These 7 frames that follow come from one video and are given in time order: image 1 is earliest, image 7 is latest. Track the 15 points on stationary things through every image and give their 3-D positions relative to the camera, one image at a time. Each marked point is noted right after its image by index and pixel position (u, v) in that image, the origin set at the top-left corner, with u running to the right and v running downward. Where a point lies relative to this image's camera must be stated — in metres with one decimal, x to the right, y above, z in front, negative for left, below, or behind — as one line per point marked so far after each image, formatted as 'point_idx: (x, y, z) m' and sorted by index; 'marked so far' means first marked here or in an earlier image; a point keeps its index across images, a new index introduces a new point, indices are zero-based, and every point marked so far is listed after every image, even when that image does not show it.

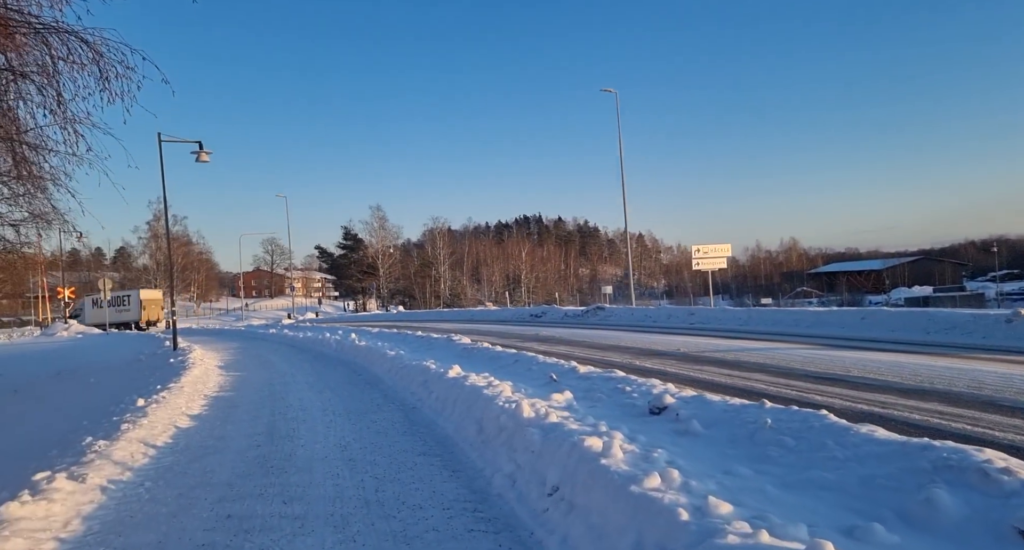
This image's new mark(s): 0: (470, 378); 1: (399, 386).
0: (-0.6, -1.5, +10.0) m
1: (-2.0, -1.9, +12.2) m
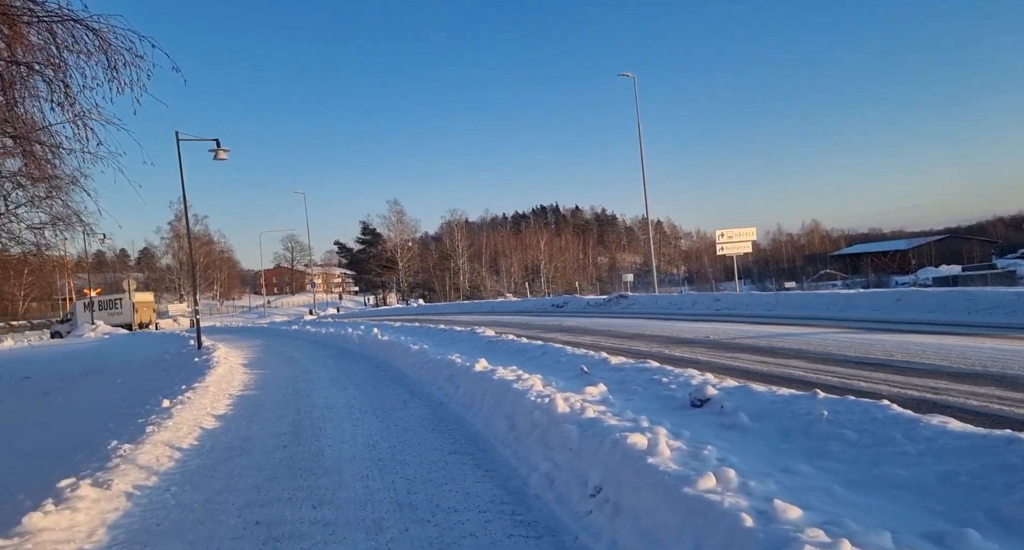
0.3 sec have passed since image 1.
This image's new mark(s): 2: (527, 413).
0: (-0.2, -1.3, +9.8) m
1: (-1.5, -1.8, +12.0) m
2: (+0.1, -1.3, +6.8) m
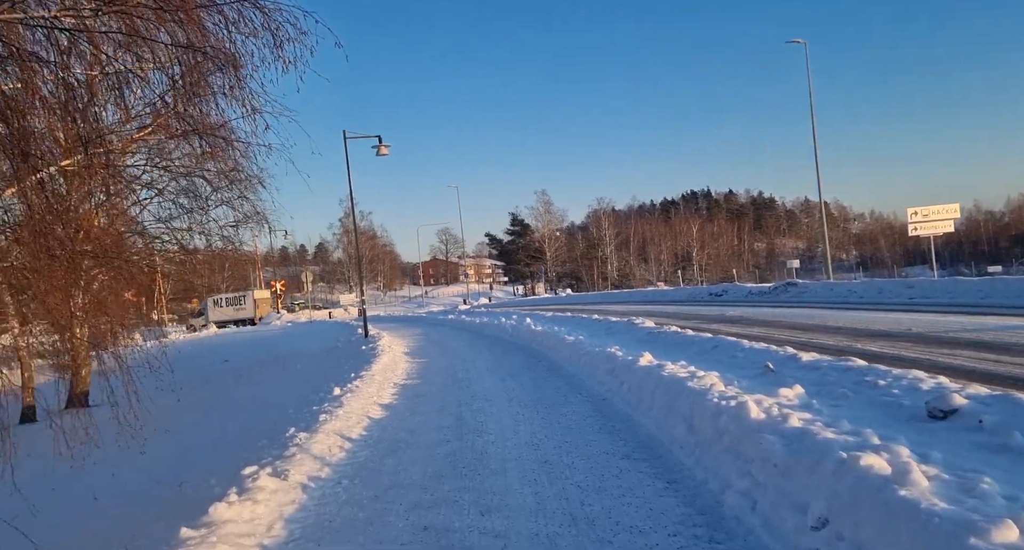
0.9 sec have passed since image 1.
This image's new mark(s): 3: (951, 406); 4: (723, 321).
0: (+2.0, -1.2, +9.1) m
1: (+1.2, -1.6, +11.5) m
2: (+1.7, -1.2, +6.0) m
3: (+2.8, -0.9, +4.6) m
4: (+5.6, -1.2, +18.9) m
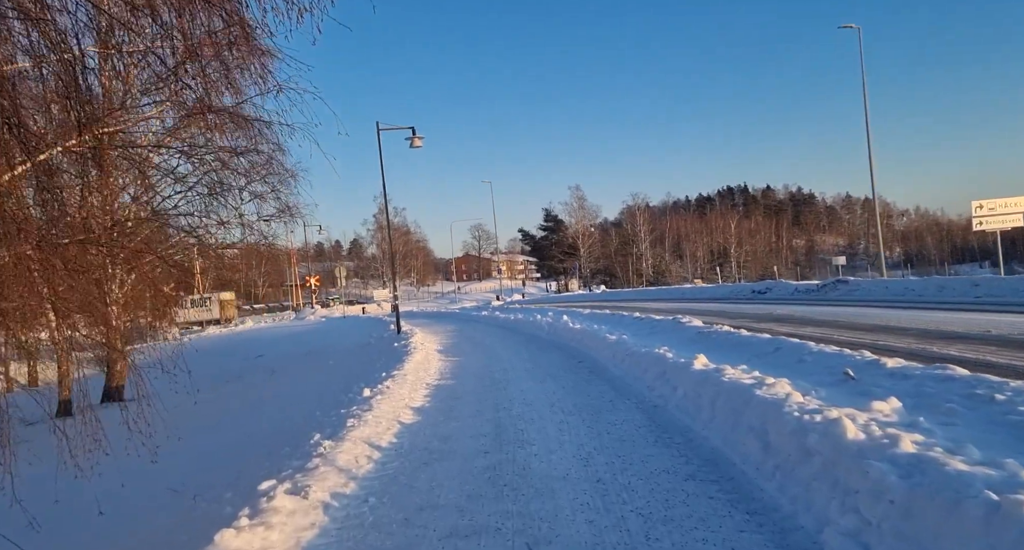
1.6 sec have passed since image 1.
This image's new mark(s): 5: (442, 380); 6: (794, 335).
0: (+2.5, -1.1, +8.2) m
1: (+1.8, -1.6, +10.7) m
2: (+2.1, -1.2, +5.2) m
3: (+3.1, -0.8, +3.7) m
4: (+6.6, -1.2, +17.8) m
5: (-1.3, -1.9, +12.5) m
6: (+5.2, -1.1, +12.8) m
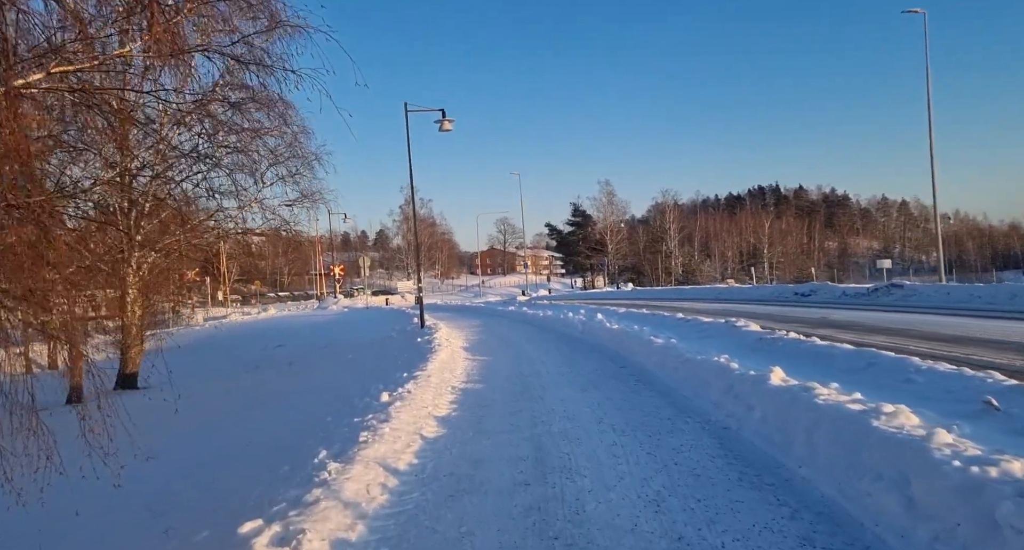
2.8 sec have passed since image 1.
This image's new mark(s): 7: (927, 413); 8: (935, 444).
0: (+2.9, -1.1, +6.8) m
1: (+2.3, -1.5, +9.3) m
2: (+2.4, -1.2, +3.8) m
3: (+3.4, -0.9, +2.2) m
4: (+7.4, -1.2, +16.3) m
5: (-0.7, -1.7, +11.2) m
6: (+5.8, -1.1, +11.3) m
7: (+3.2, -1.1, +5.5) m
8: (+2.7, -1.1, +4.4) m
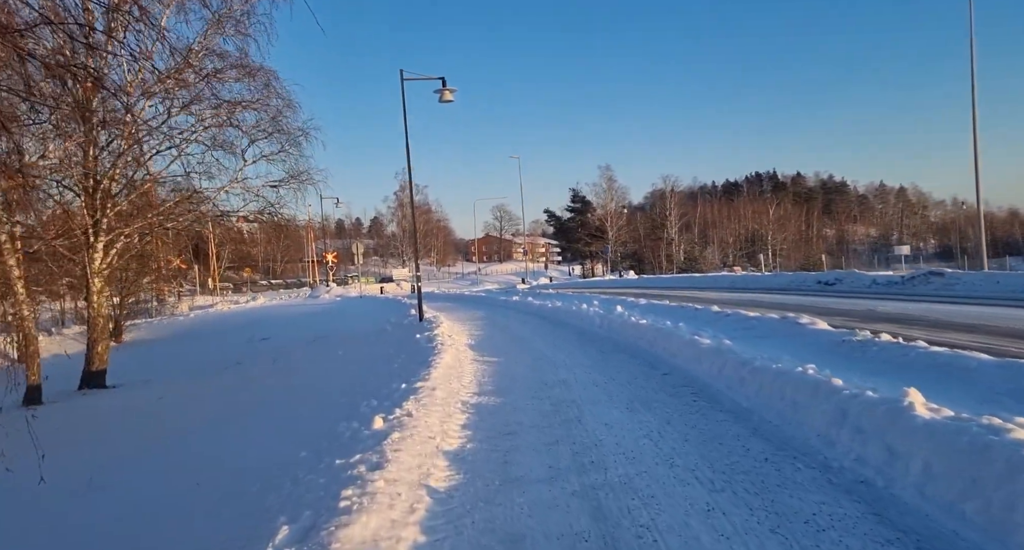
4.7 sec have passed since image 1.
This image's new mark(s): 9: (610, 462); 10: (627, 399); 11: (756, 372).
0: (+3.3, -1.0, +4.7) m
1: (+2.6, -1.4, +7.1) m
2: (+2.8, -1.1, +1.7) m
3: (+3.8, -0.9, +0.1) m
4: (+7.6, -0.9, +14.2) m
5: (-0.4, -1.6, +9.1) m
6: (+6.1, -1.0, +9.2) m
7: (+3.6, -1.0, +3.3) m
8: (+3.0, -1.0, +2.3) m
9: (+0.8, -1.6, +5.8) m
10: (+1.4, -1.5, +8.4) m
11: (+2.9, -1.1, +8.3) m
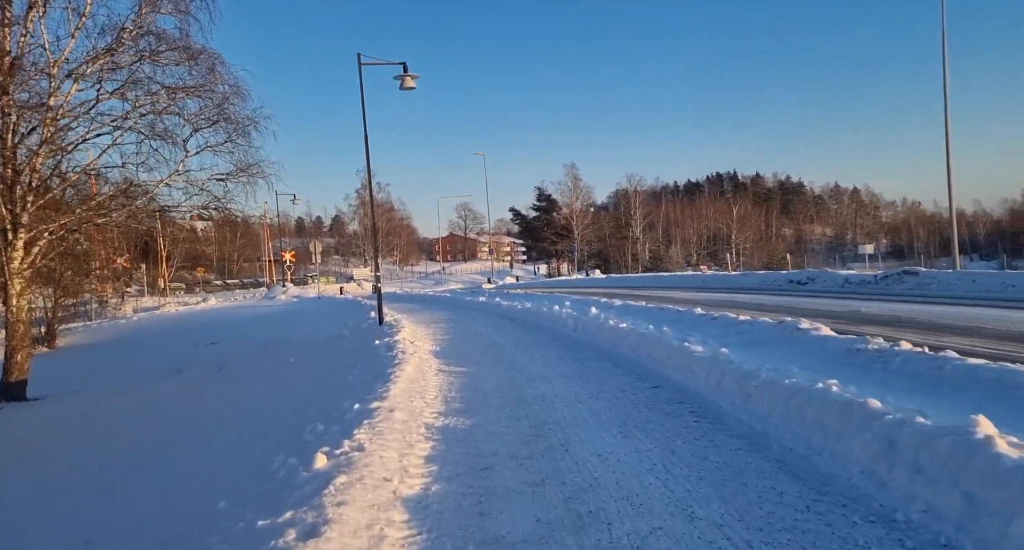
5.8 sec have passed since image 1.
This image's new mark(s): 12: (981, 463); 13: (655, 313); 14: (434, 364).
0: (+3.2, -1.0, +3.6) m
1: (+2.4, -1.4, +6.0) m
2: (+2.8, -1.2, +0.6) m
3: (+3.9, -0.9, -0.9) m
4: (+7.0, -0.9, +13.3) m
5: (-0.7, -1.6, +7.8) m
6: (+5.7, -1.0, +8.2) m
7: (+3.6, -1.0, +2.3) m
8: (+3.0, -1.1, +1.2) m
9: (+0.7, -1.6, +4.6) m
10: (+1.1, -1.5, +7.2) m
11: (+2.6, -1.2, +7.2) m
12: (+2.8, -1.2, +4.3) m
13: (+3.2, -0.8, +15.4) m
14: (-1.2, -1.5, +11.6) m
